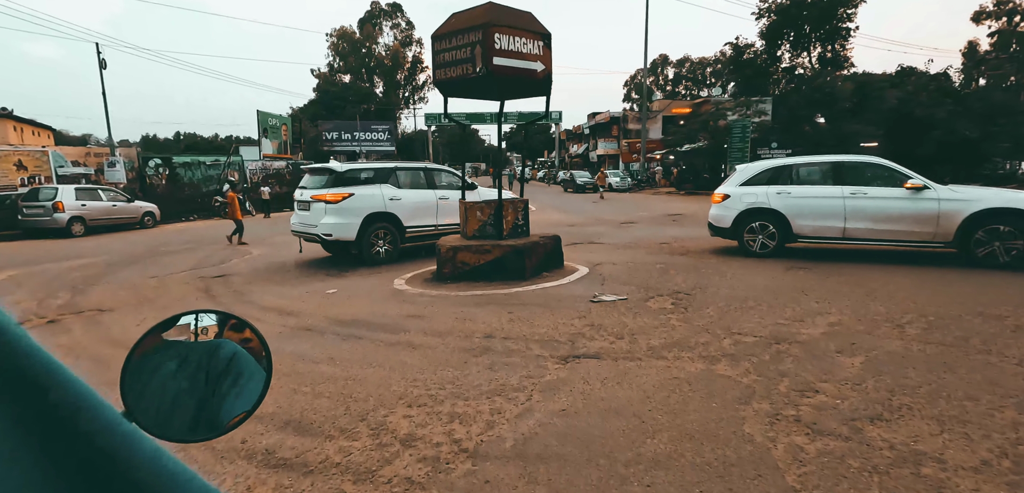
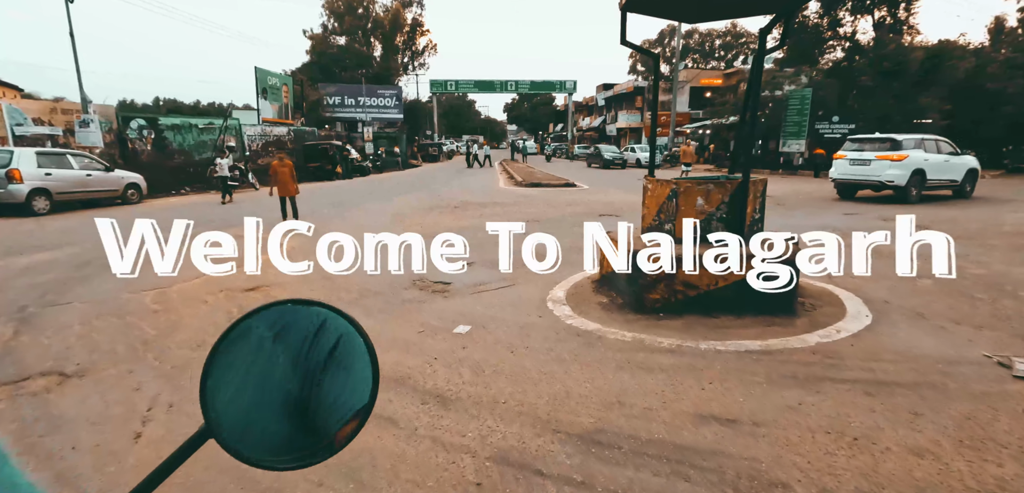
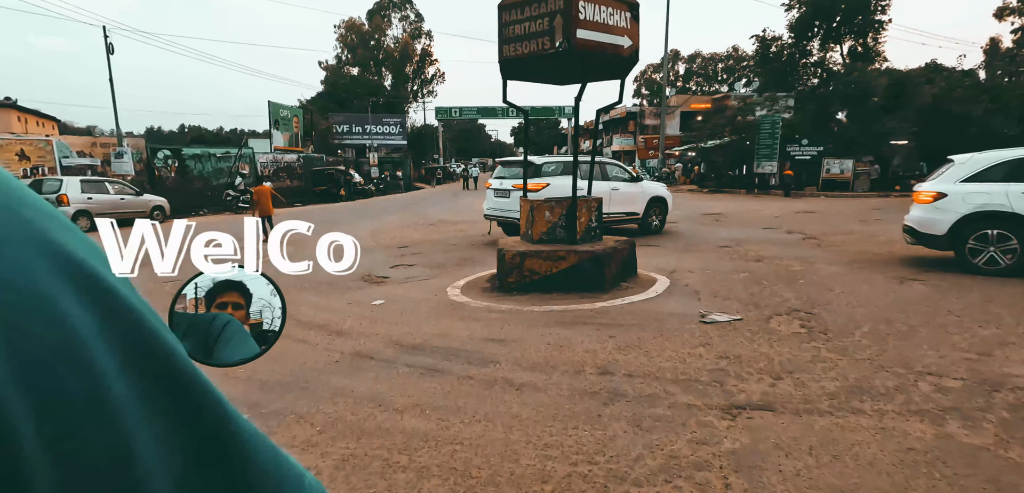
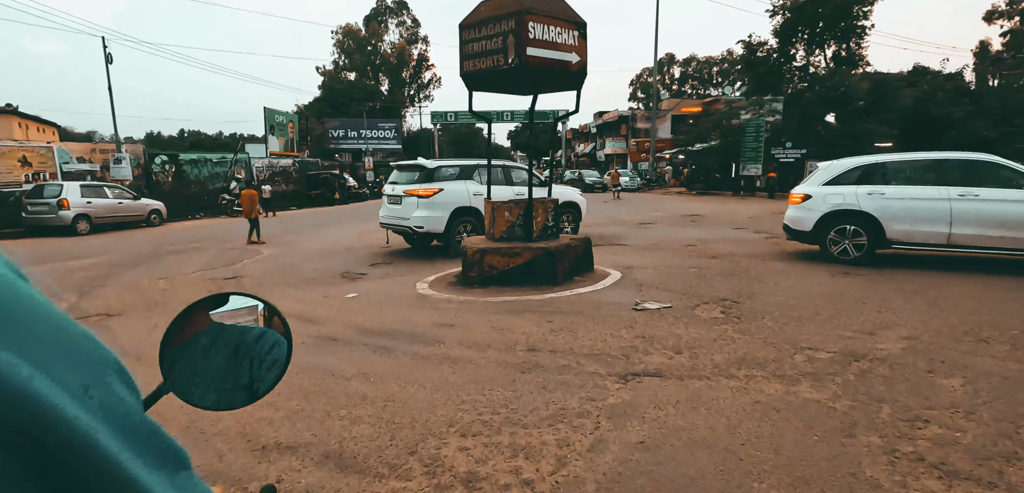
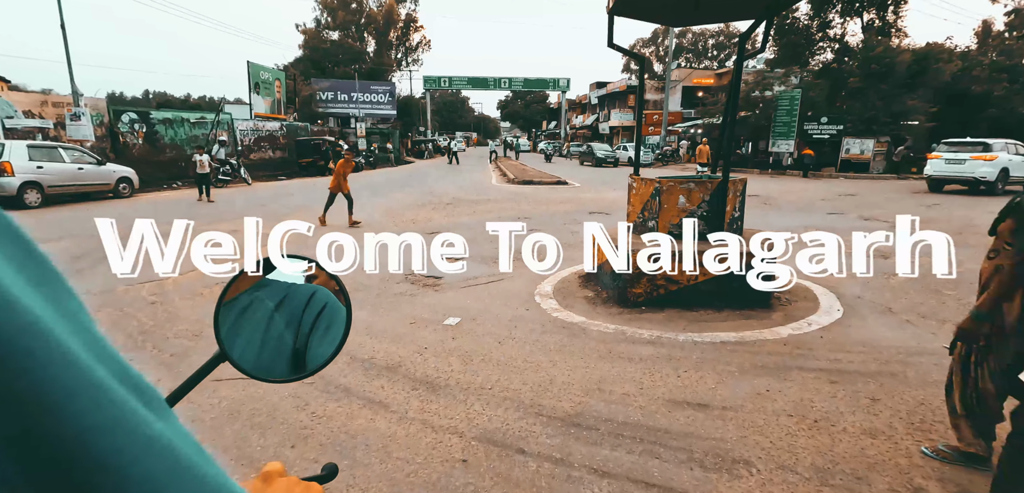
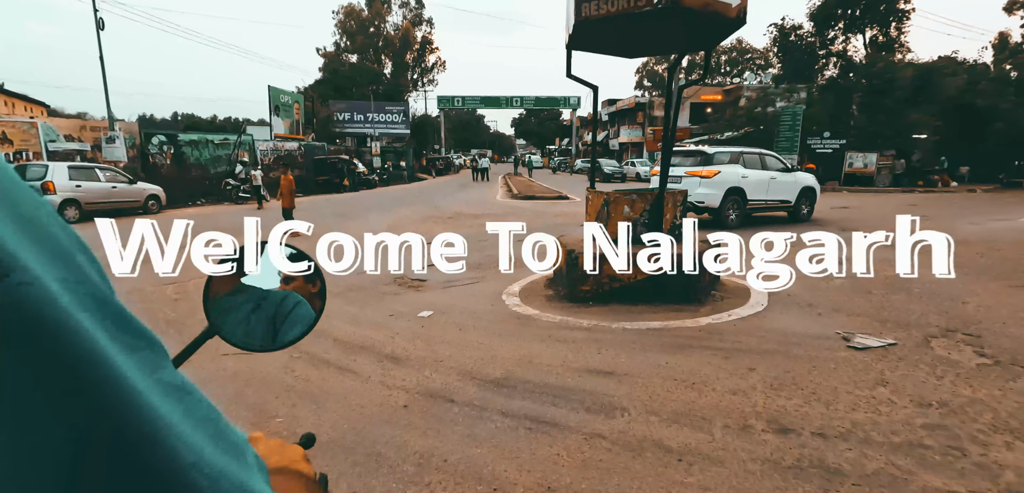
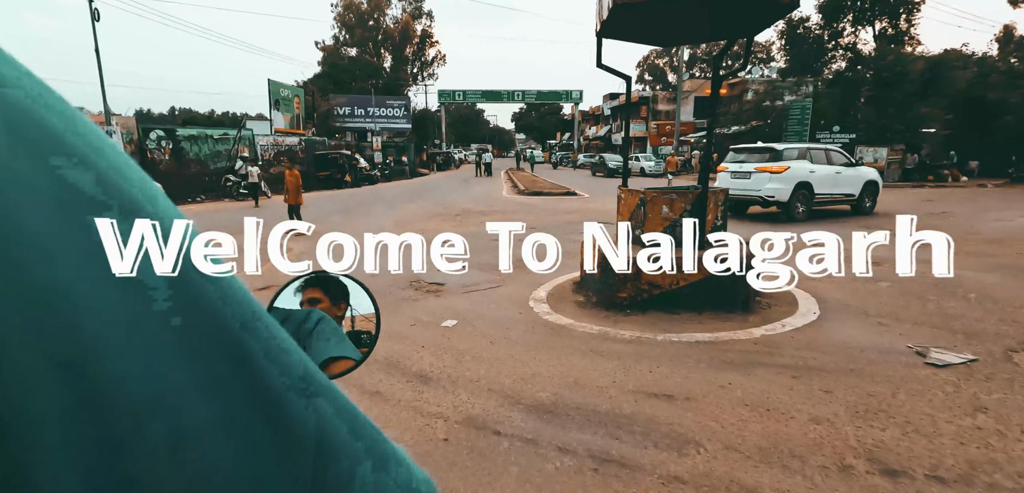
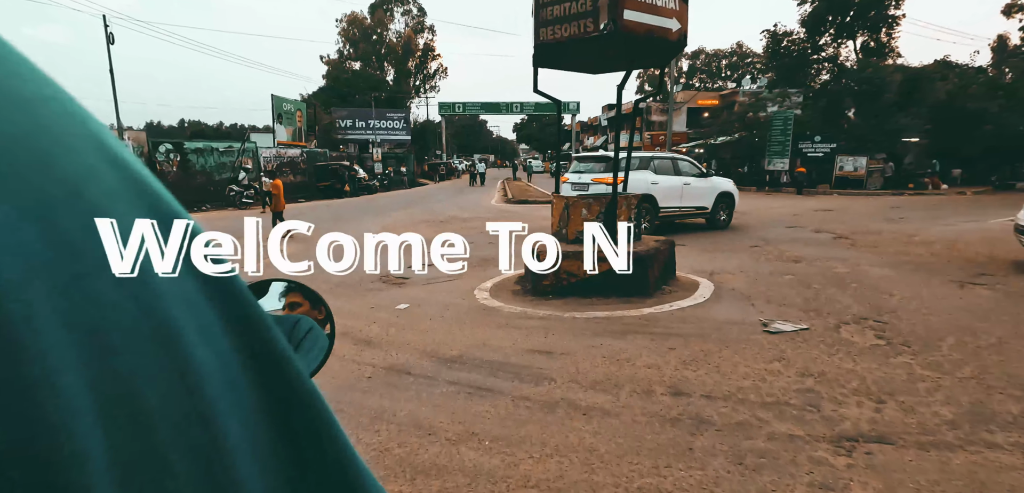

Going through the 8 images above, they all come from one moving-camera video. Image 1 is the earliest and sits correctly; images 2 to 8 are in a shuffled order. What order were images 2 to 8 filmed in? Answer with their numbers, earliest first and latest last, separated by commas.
4, 3, 8, 6, 7, 2, 5
